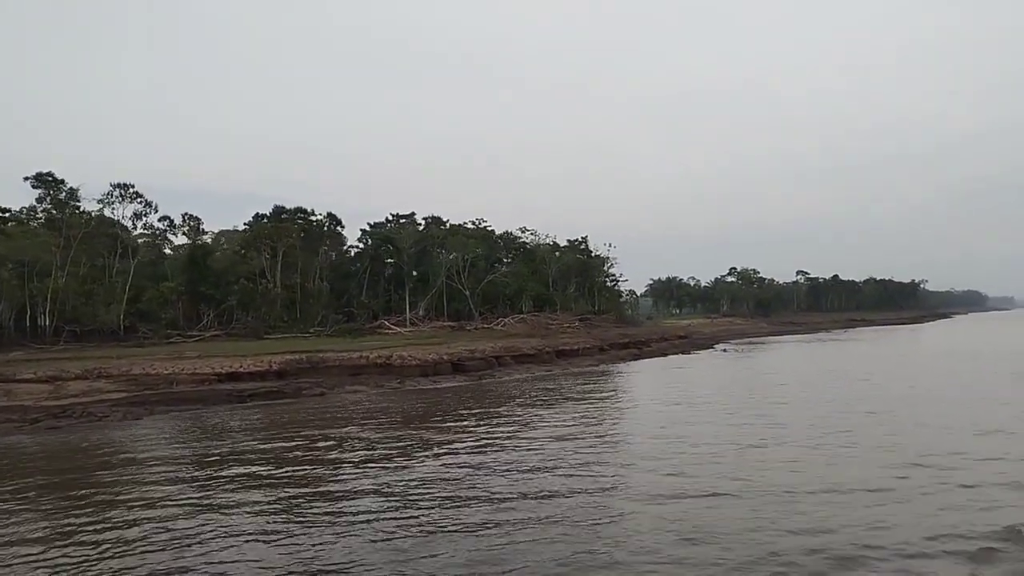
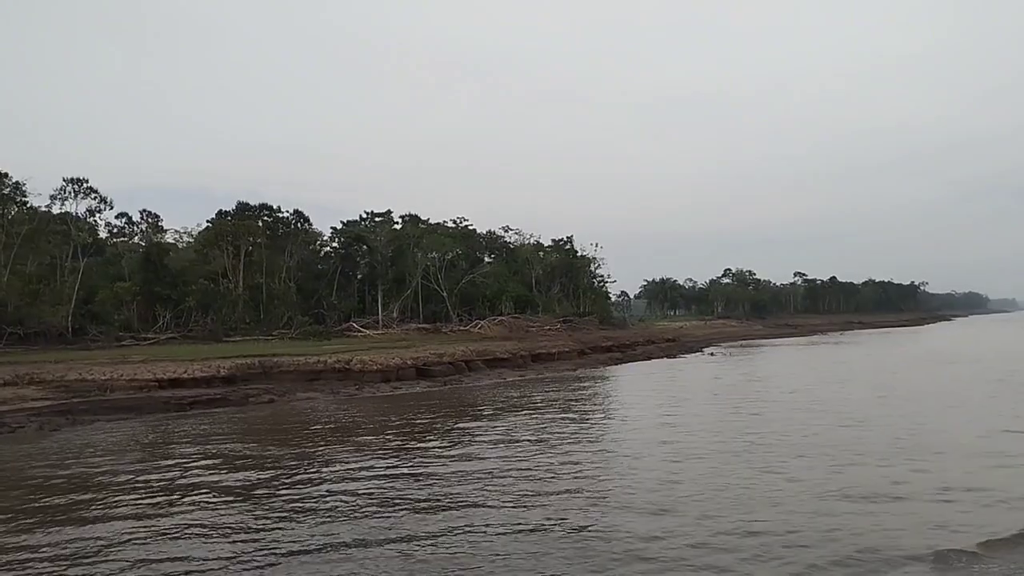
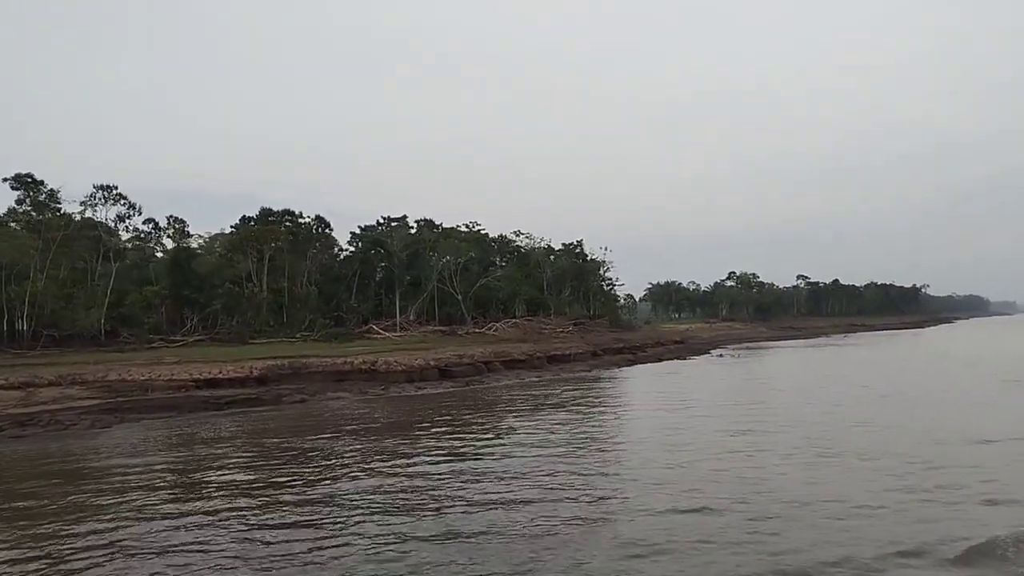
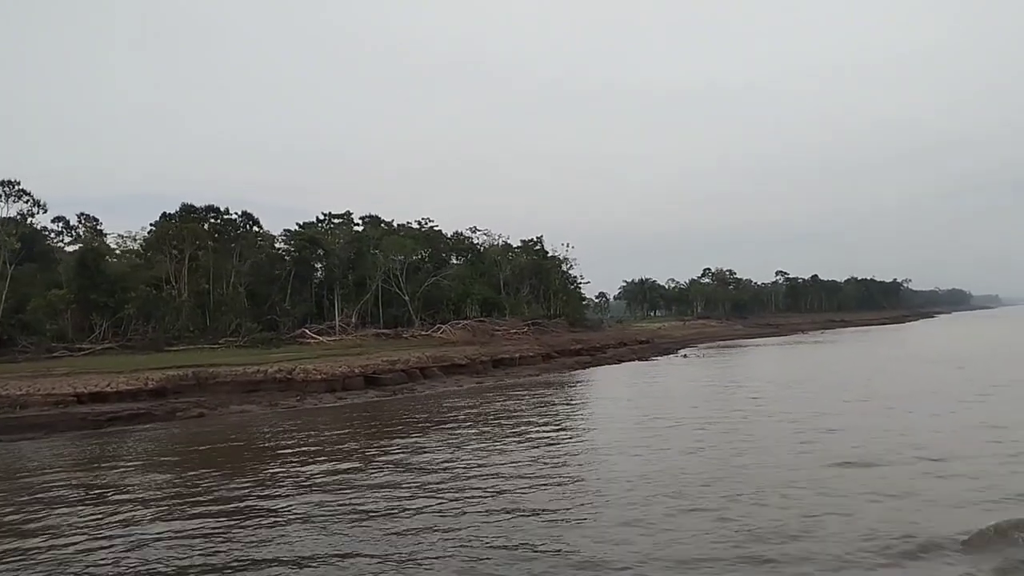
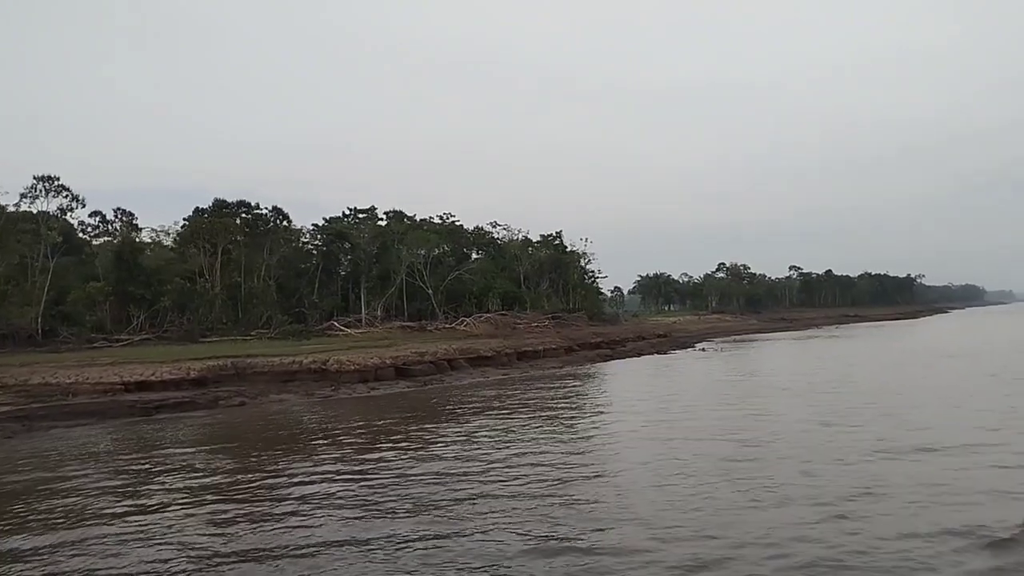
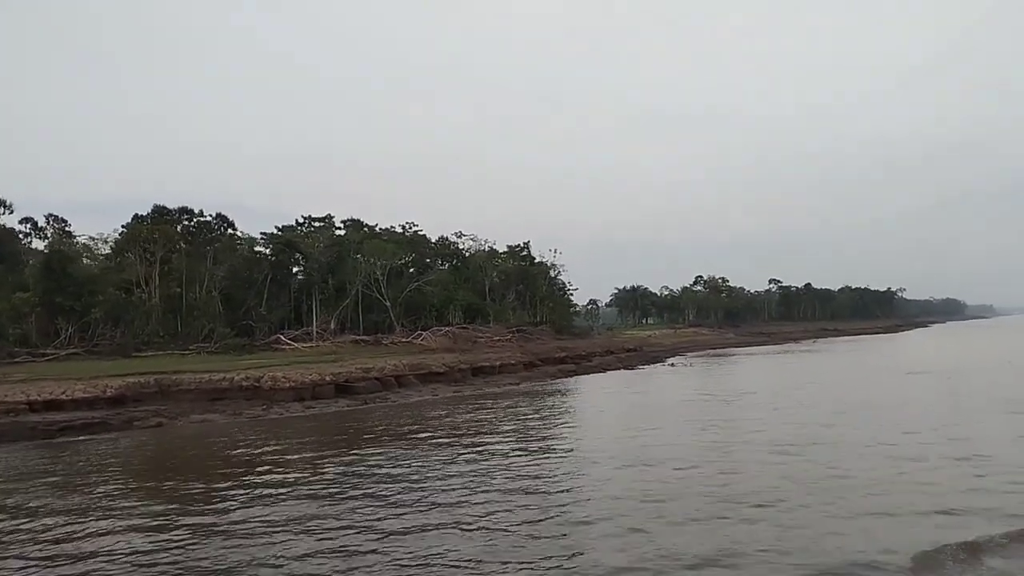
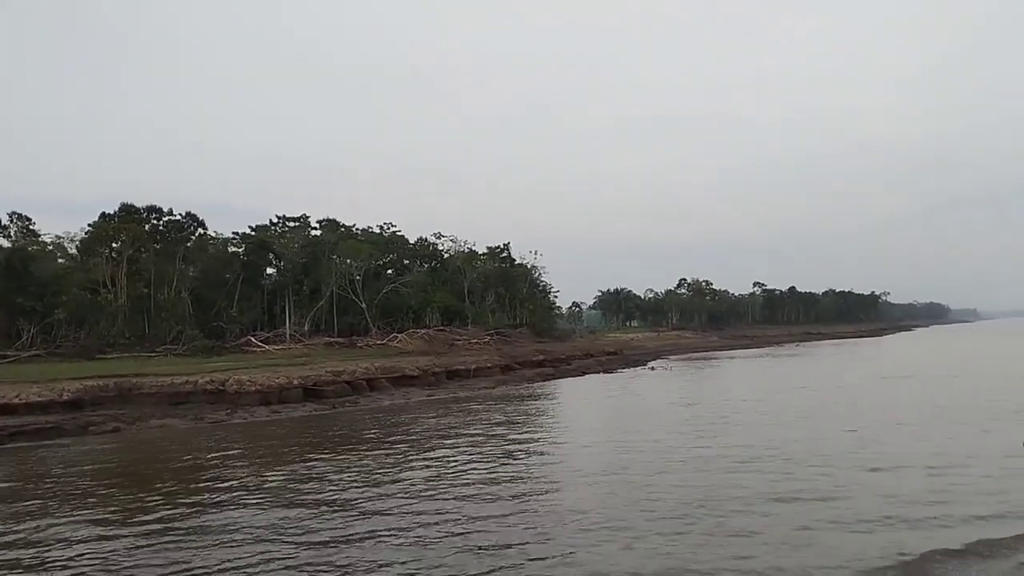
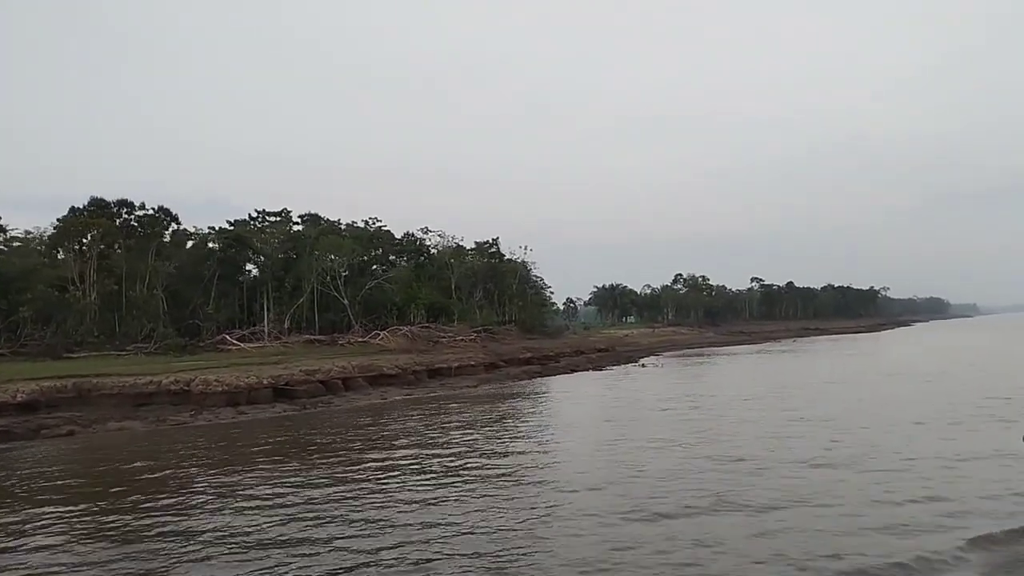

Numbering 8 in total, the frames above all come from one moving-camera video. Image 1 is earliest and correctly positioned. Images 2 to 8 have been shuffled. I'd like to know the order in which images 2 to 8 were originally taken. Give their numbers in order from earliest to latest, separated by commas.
3, 2, 5, 4, 6, 7, 8
